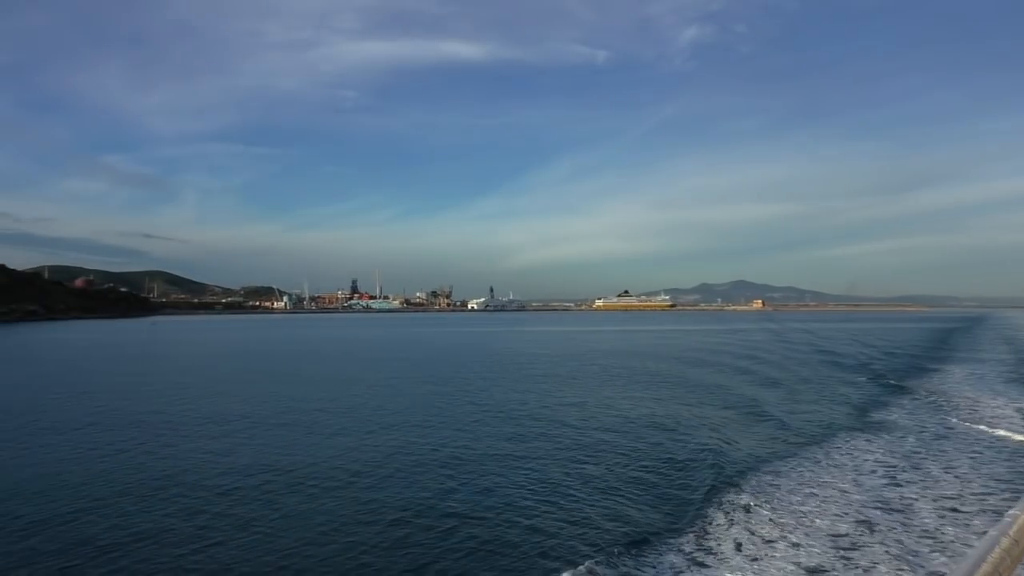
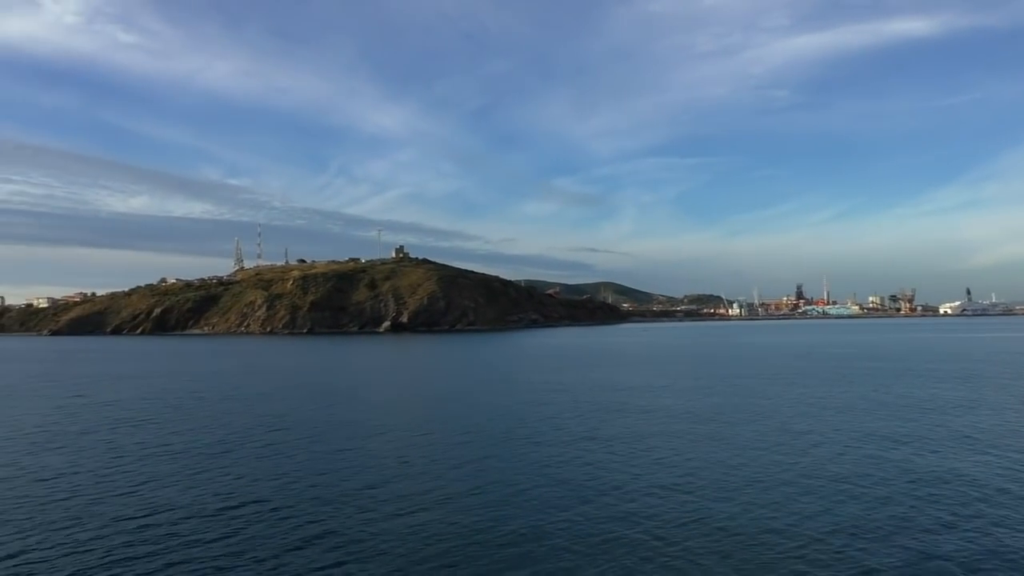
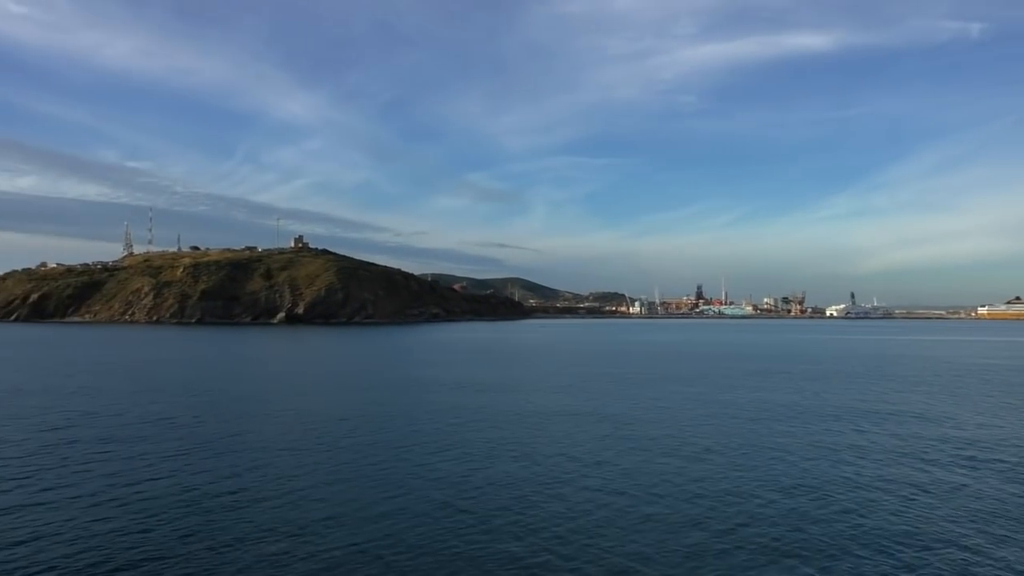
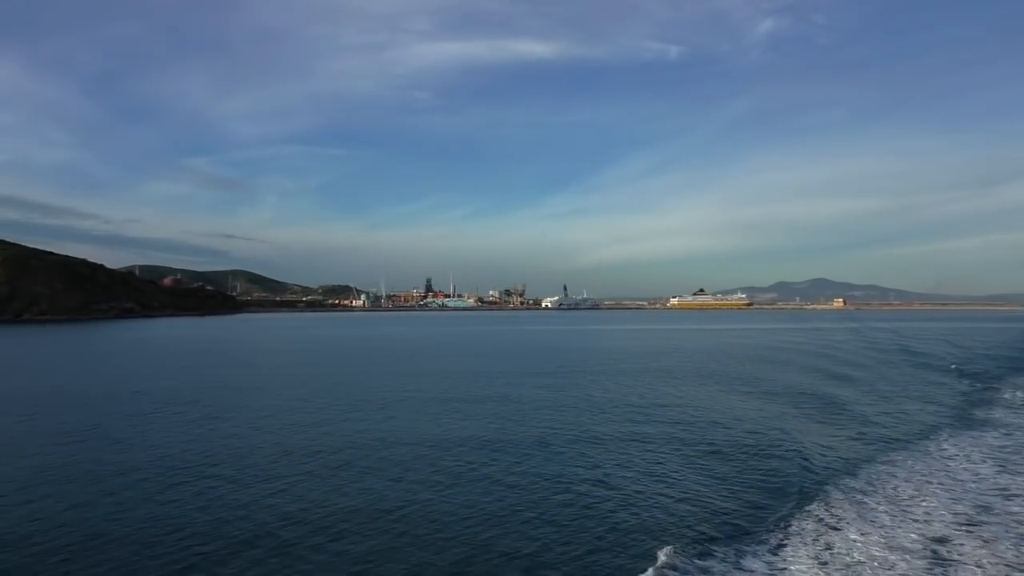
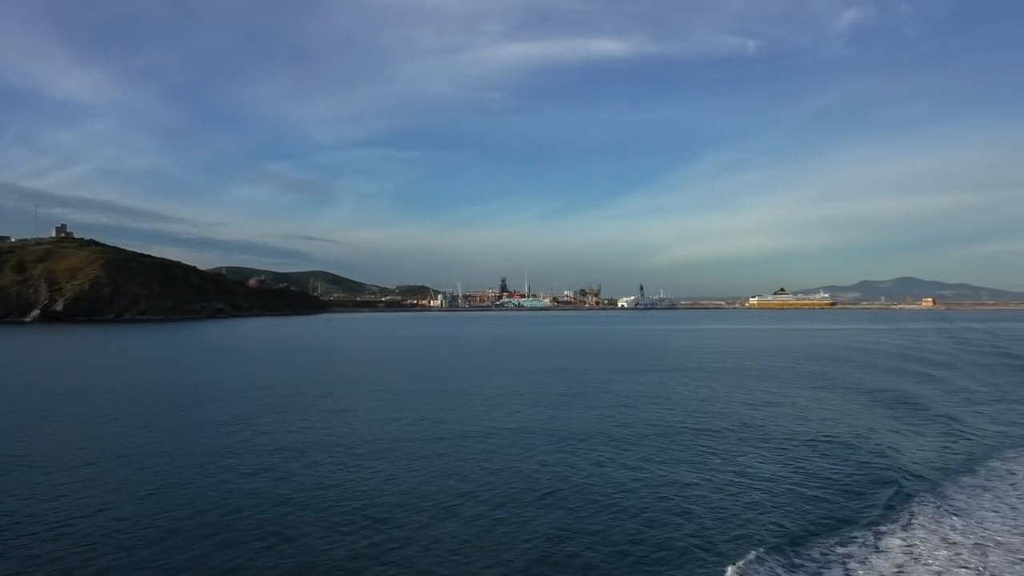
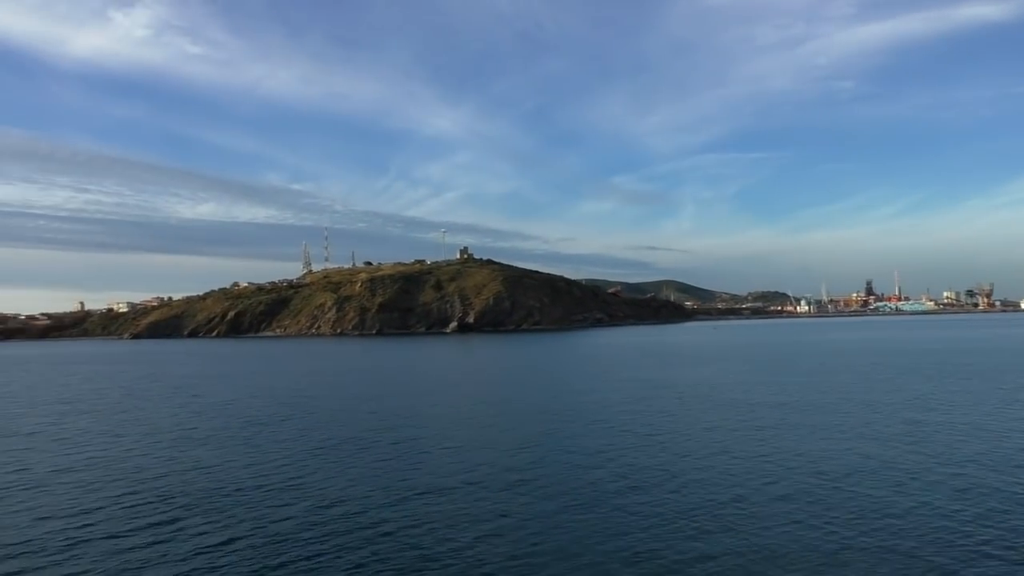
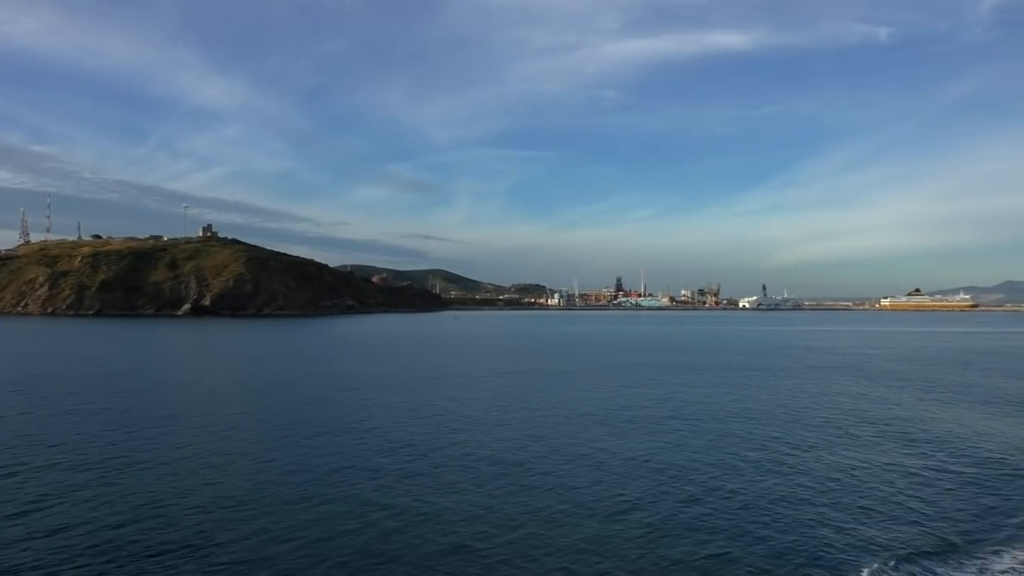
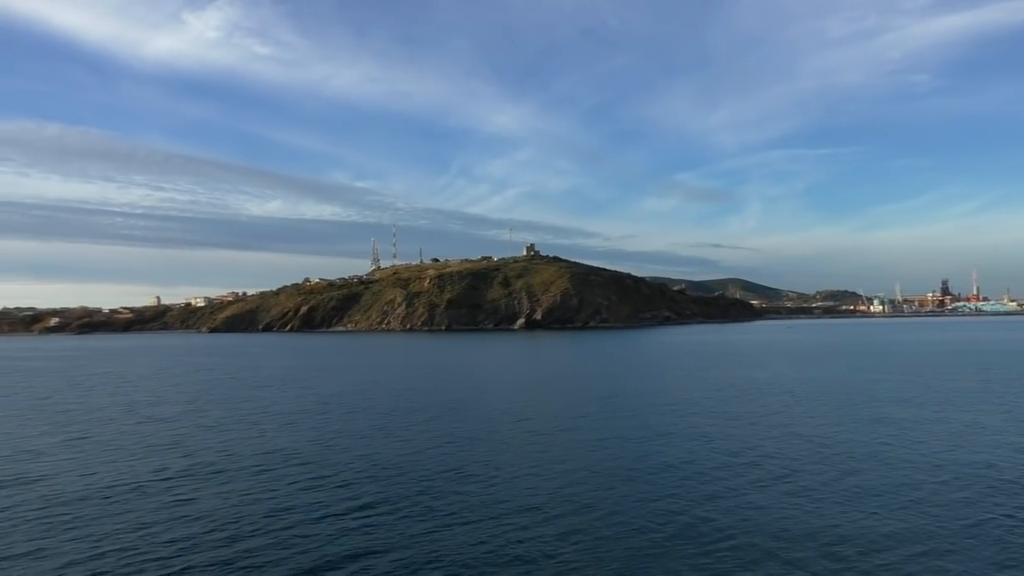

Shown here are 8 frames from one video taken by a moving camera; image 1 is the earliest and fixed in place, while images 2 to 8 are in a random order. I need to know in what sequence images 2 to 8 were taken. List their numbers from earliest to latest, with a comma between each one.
4, 5, 7, 3, 2, 6, 8
